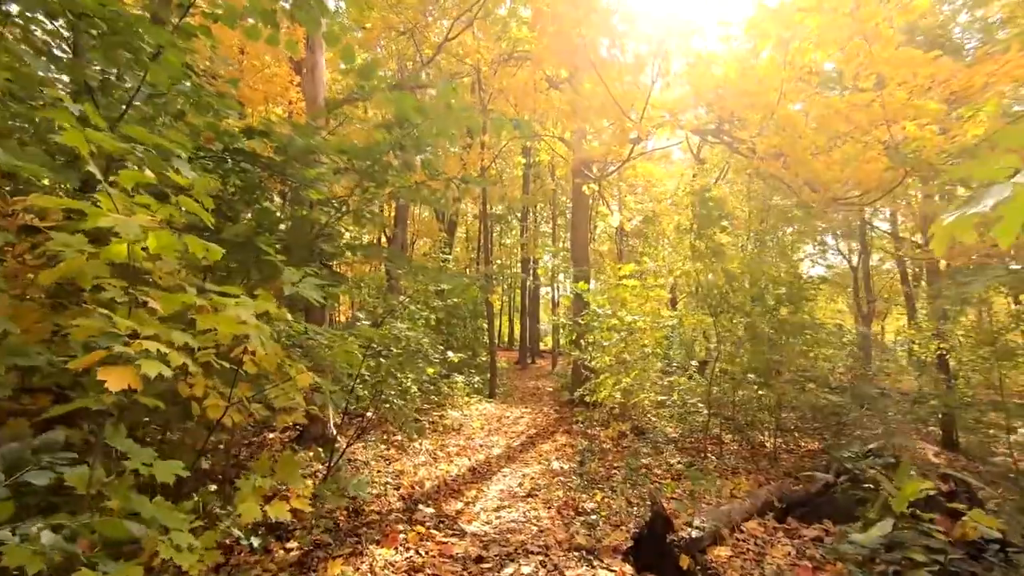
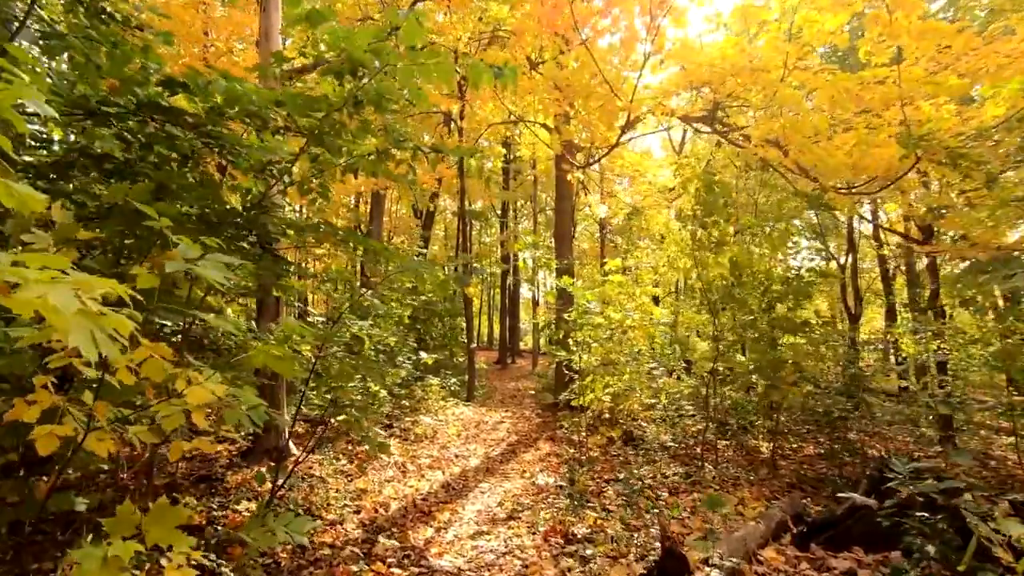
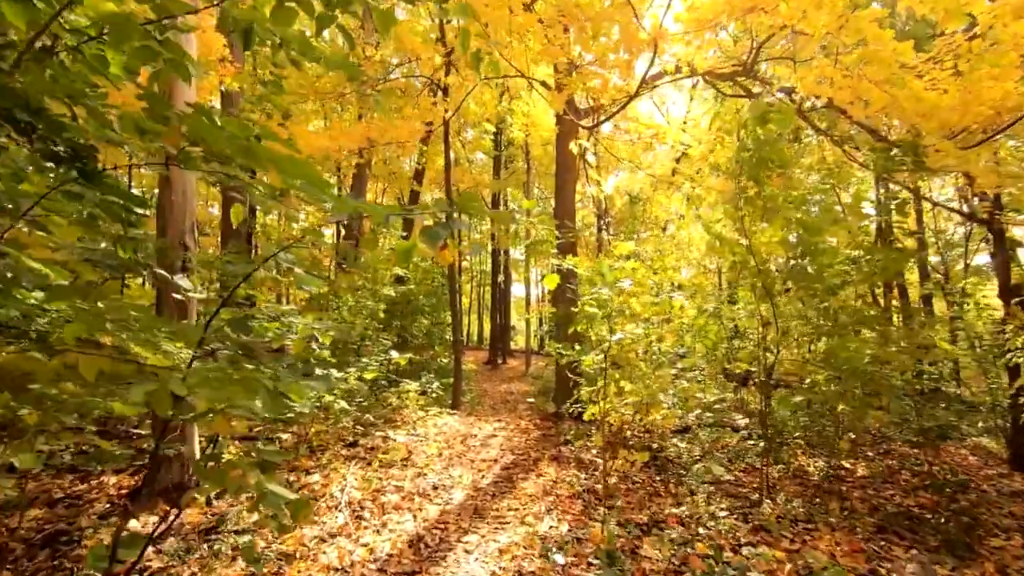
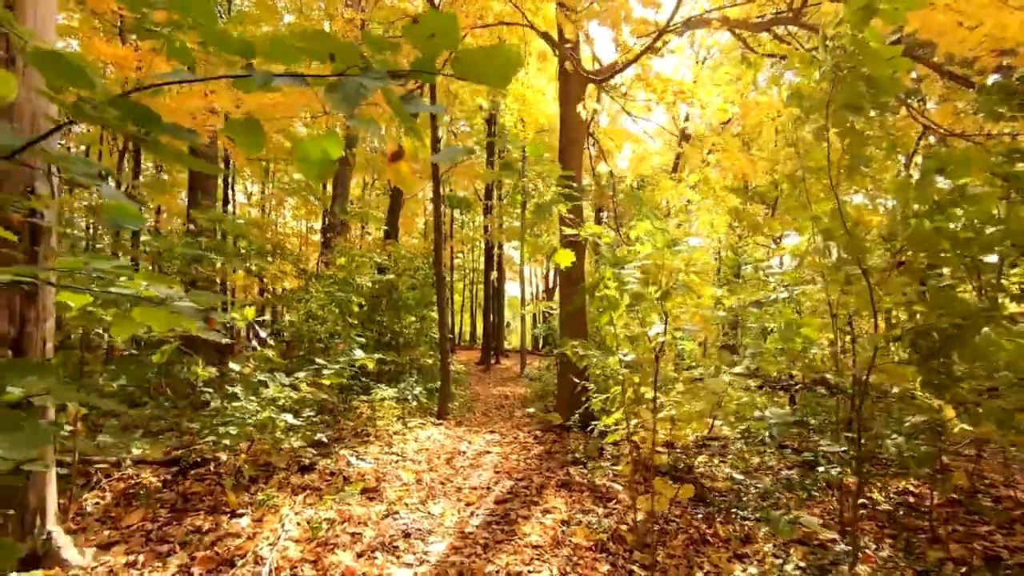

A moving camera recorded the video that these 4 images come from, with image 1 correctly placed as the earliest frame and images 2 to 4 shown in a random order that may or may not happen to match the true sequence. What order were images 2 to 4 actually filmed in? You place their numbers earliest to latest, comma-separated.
2, 3, 4
